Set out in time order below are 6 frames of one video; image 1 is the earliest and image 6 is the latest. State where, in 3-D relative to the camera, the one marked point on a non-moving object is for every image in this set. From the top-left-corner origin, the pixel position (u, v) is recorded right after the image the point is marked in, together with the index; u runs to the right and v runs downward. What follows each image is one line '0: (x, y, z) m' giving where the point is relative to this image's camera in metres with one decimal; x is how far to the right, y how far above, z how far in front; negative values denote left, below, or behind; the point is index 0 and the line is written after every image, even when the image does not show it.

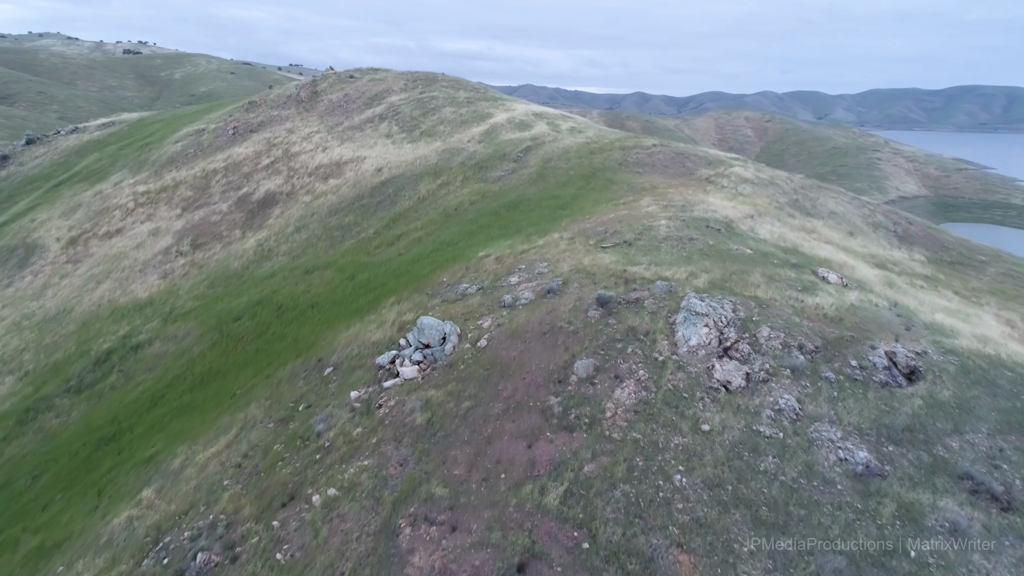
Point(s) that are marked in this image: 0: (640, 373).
0: (+3.3, -2.2, +18.6) m
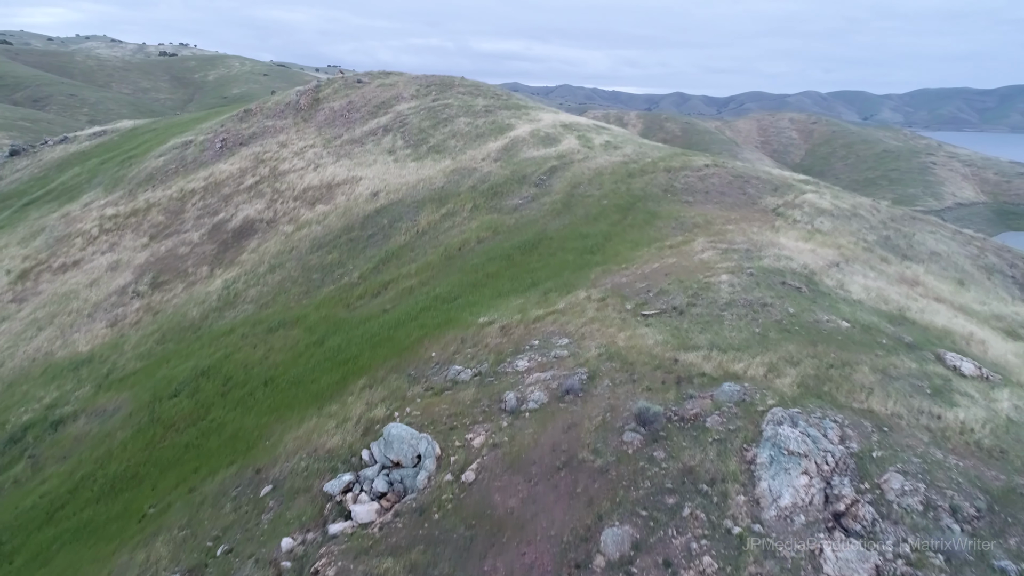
0: (+3.2, -4.5, +11.7) m
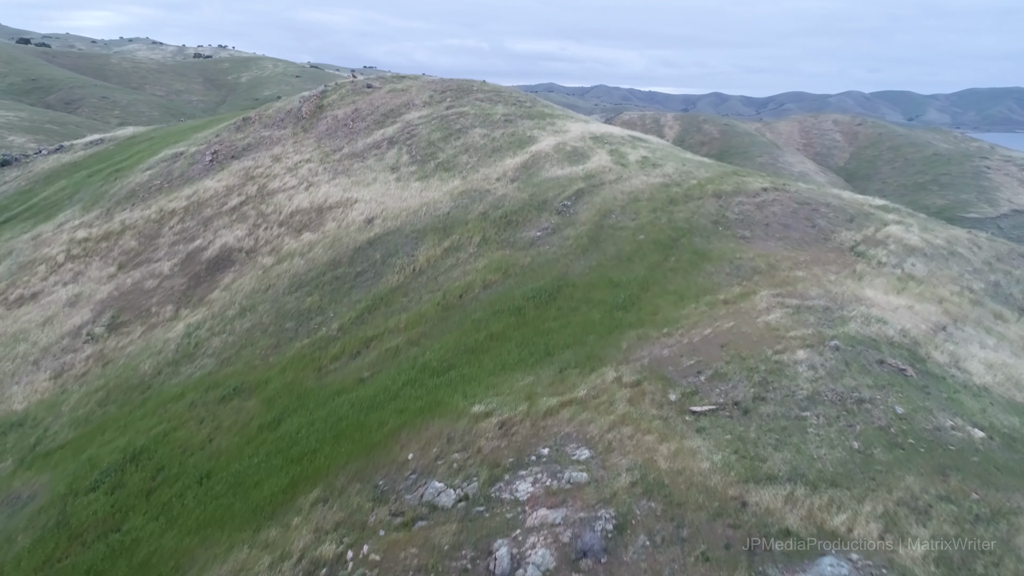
0: (+2.8, -6.3, +6.4) m
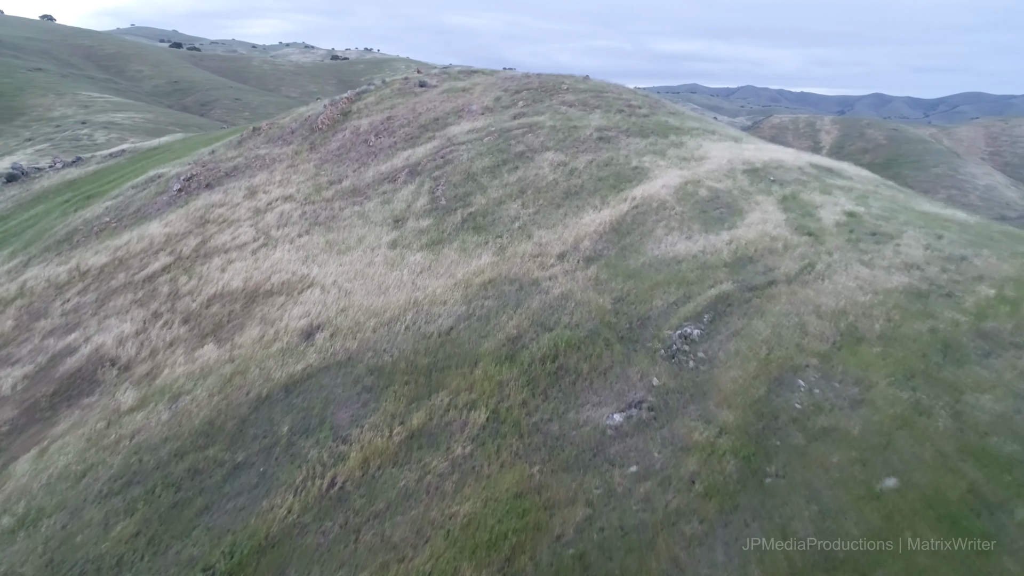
0: (-0.4, -10.1, -8.0) m
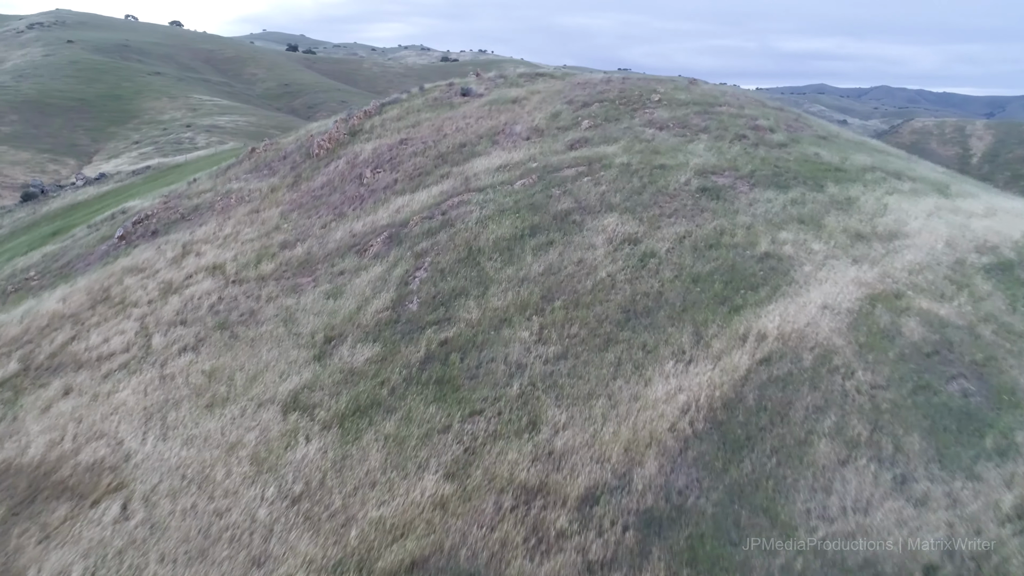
0: (-4.7, -12.8, -16.5) m
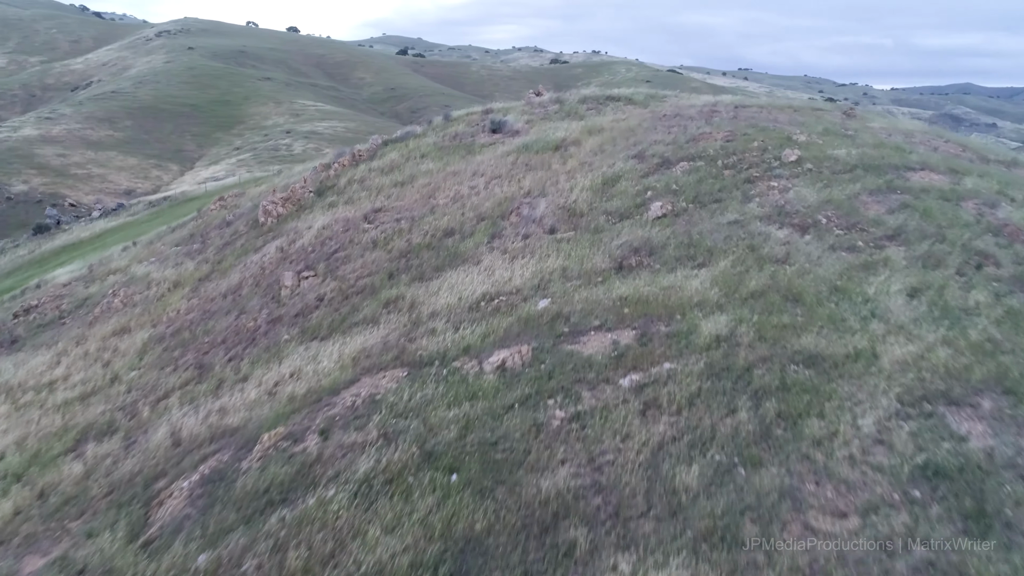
0: (-10.2, -15.4, -23.3) m
